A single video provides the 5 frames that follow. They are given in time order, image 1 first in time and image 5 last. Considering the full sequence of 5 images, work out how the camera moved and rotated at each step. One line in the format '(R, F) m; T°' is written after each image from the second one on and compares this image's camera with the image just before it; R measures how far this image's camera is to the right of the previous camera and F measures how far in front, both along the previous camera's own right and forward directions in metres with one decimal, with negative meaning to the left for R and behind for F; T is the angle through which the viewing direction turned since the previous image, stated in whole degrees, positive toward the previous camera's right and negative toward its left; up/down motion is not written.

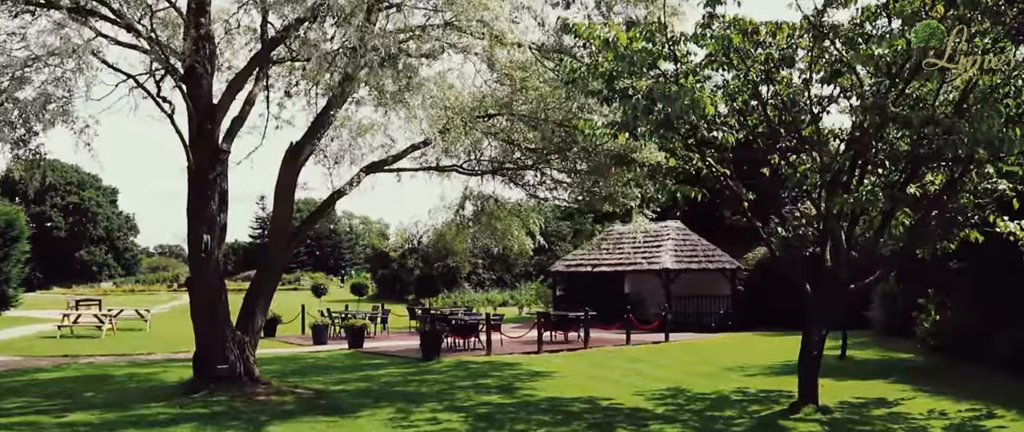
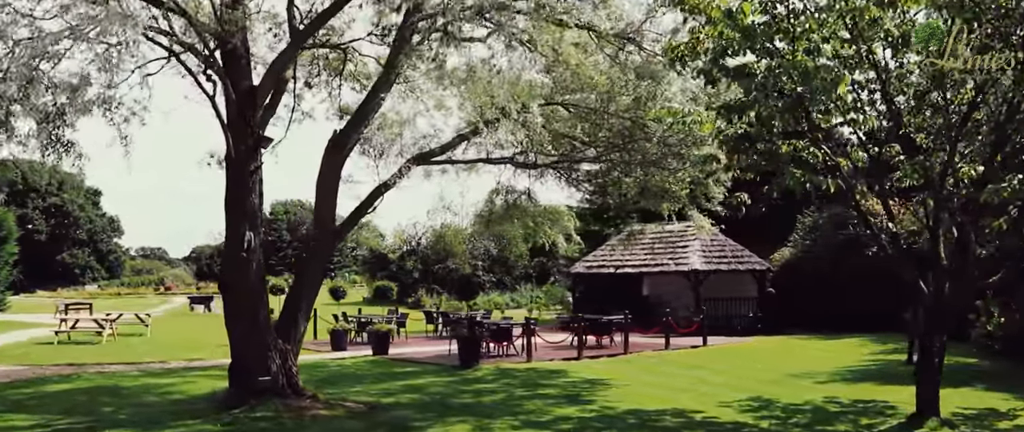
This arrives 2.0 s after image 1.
(-1.3, +1.2) m; +2°
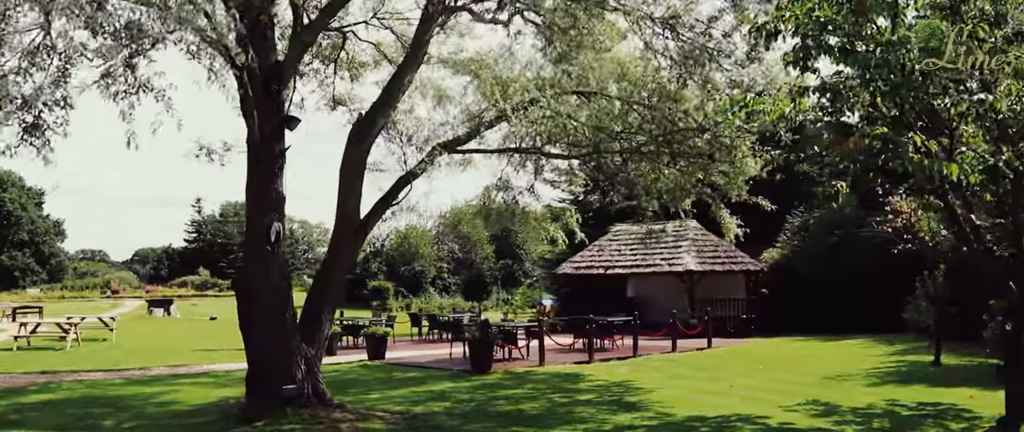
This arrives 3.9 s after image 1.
(-1.3, +1.0) m; +4°
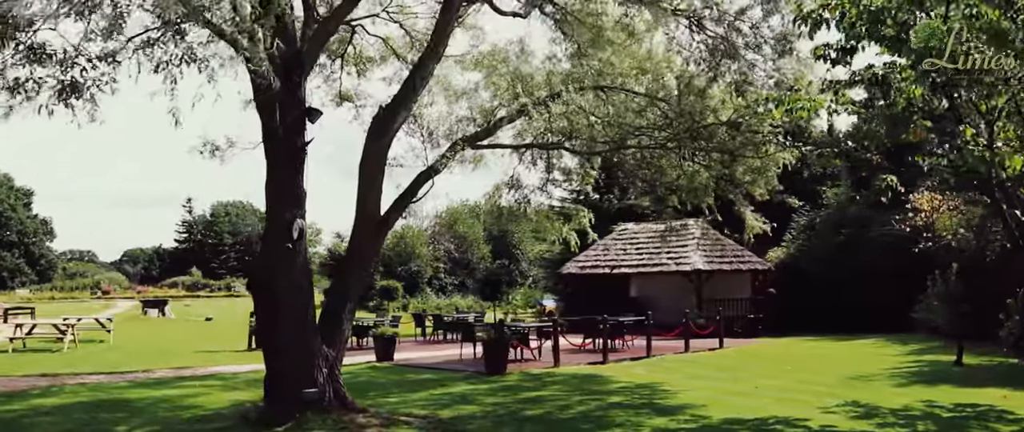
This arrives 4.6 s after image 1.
(-0.5, +0.4) m; +1°
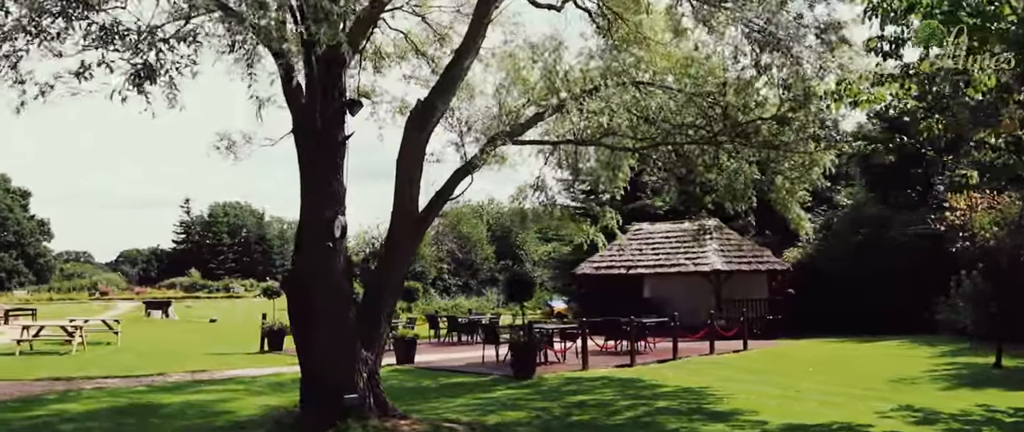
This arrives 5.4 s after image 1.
(-0.6, +0.4) m; 0°
